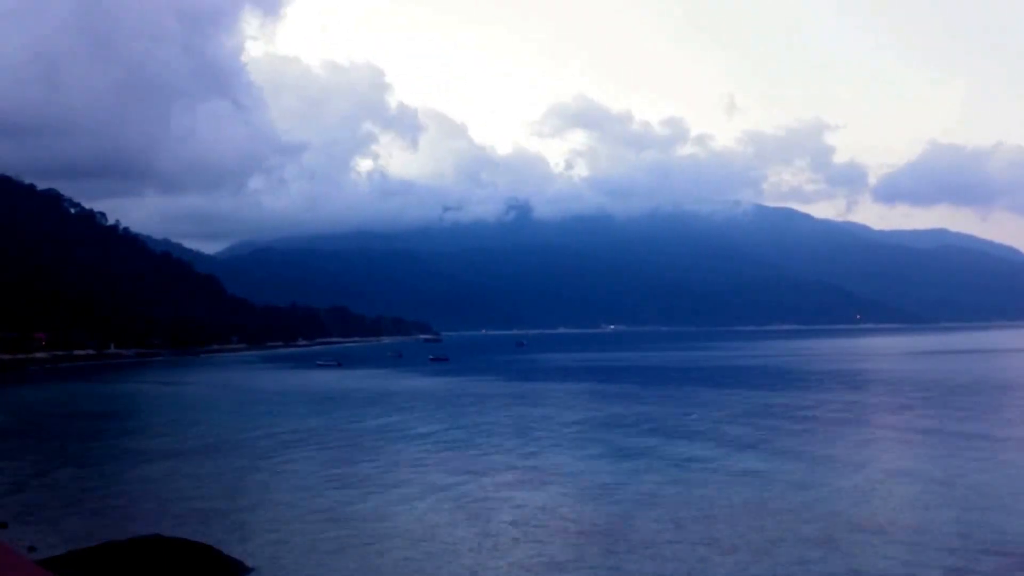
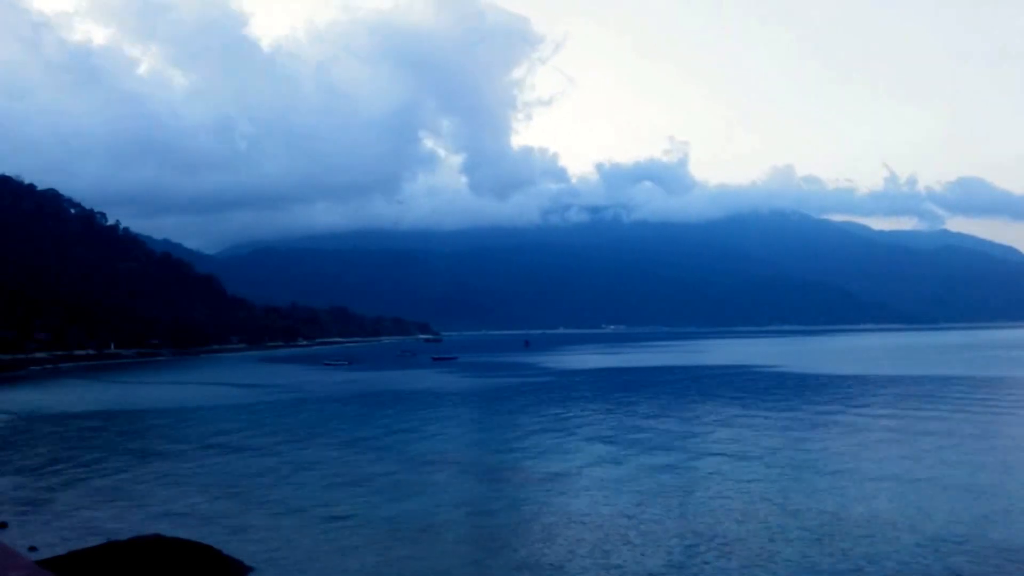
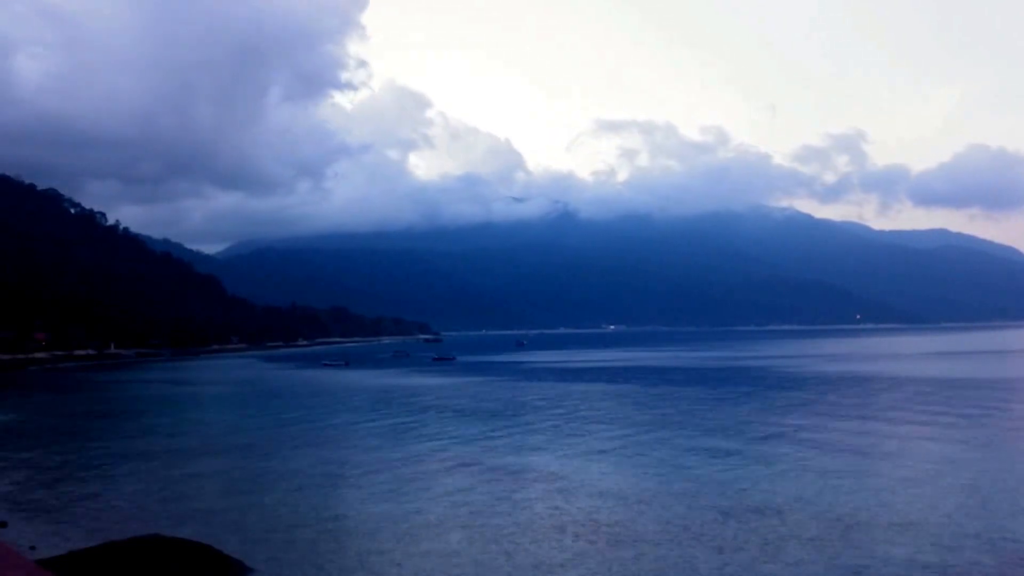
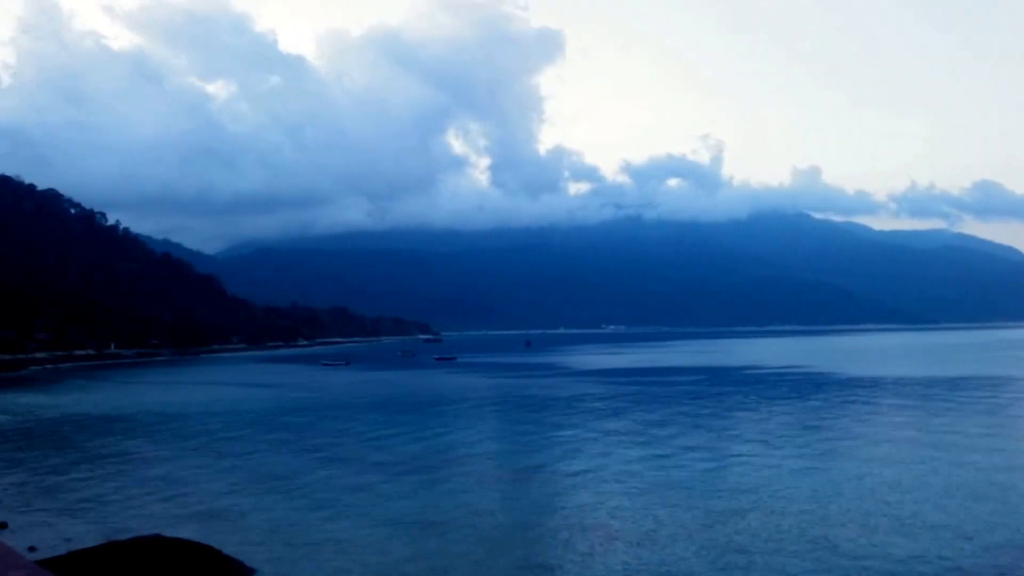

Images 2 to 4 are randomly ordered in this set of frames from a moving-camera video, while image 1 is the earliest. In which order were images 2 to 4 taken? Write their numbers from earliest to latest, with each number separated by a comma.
3, 2, 4
